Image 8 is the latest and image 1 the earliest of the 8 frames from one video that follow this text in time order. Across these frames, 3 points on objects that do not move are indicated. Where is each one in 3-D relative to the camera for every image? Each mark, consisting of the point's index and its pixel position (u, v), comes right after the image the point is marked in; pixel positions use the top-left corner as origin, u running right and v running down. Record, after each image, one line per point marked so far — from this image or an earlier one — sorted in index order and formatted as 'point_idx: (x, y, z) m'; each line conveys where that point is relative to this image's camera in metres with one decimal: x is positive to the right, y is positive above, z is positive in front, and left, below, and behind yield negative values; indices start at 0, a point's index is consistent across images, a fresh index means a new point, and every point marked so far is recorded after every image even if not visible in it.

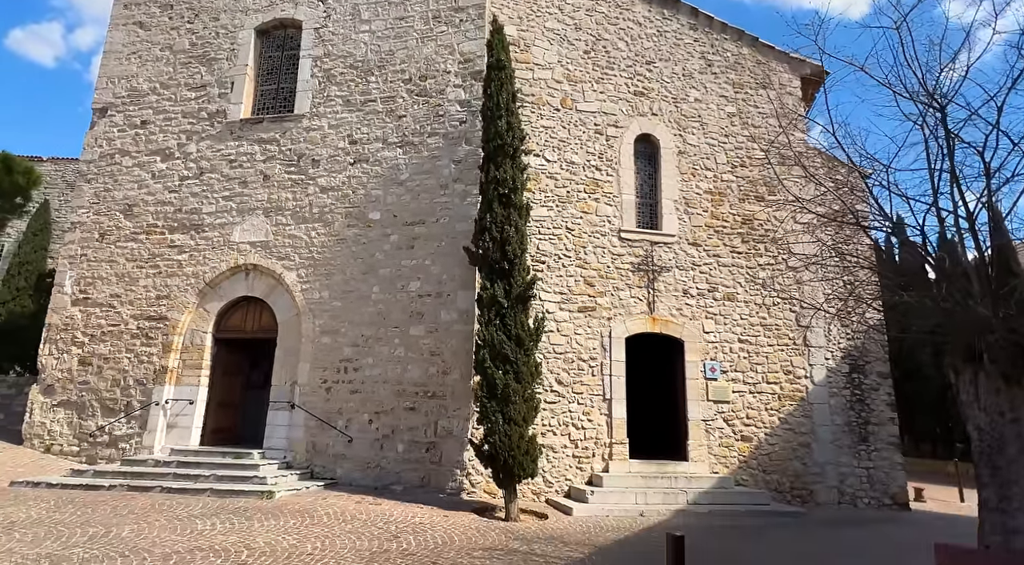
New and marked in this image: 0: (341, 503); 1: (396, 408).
0: (-1.9, -2.4, +7.2) m
1: (-1.6, -1.7, +8.9) m
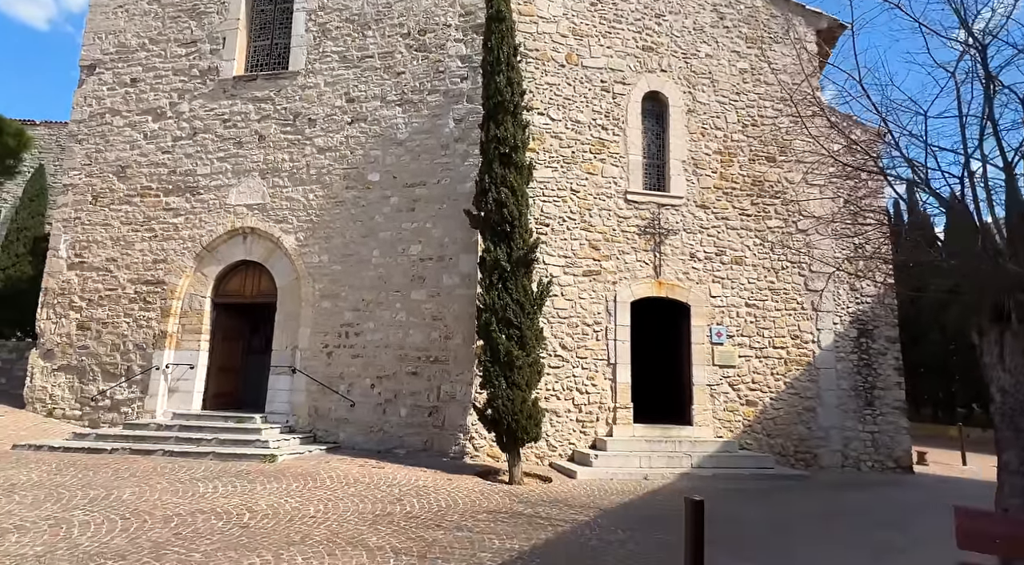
0: (-1.8, -2.0, +7.2) m
1: (-1.5, -1.2, +8.8) m
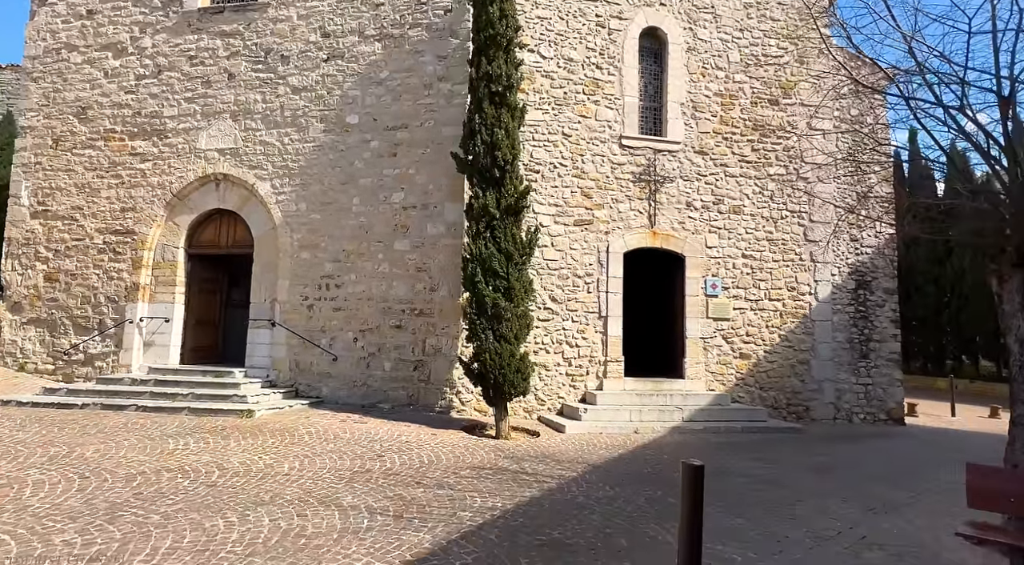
0: (-2.0, -1.5, +6.9) m
1: (-1.7, -0.6, +8.5) m
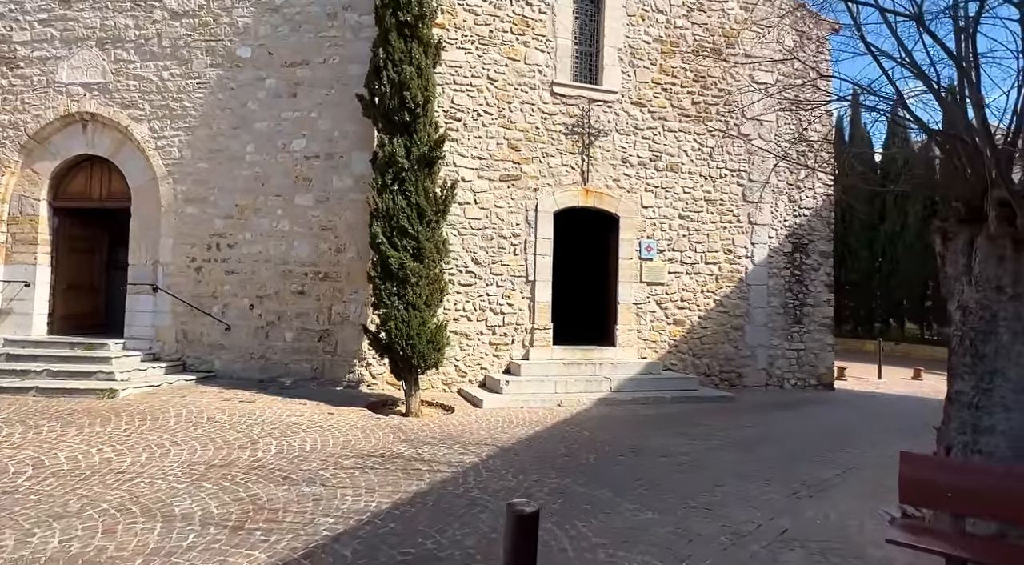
0: (-2.9, -1.1, +6.1) m
1: (-2.7, -0.1, +7.6) m
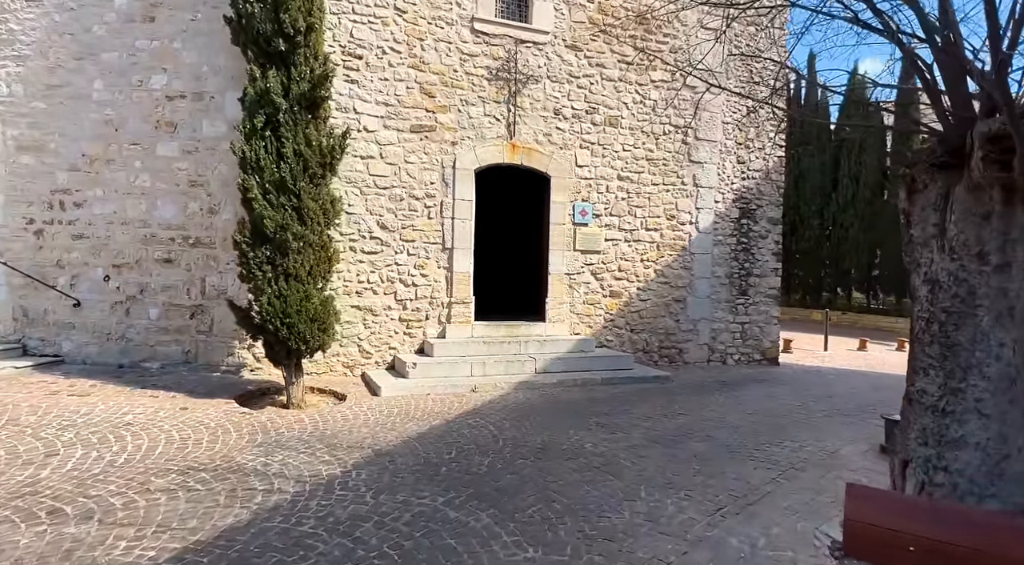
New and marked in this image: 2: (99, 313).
0: (-3.7, -0.8, +4.9) m
1: (-3.6, +0.2, +6.4) m
2: (-4.1, -0.3, +6.4) m
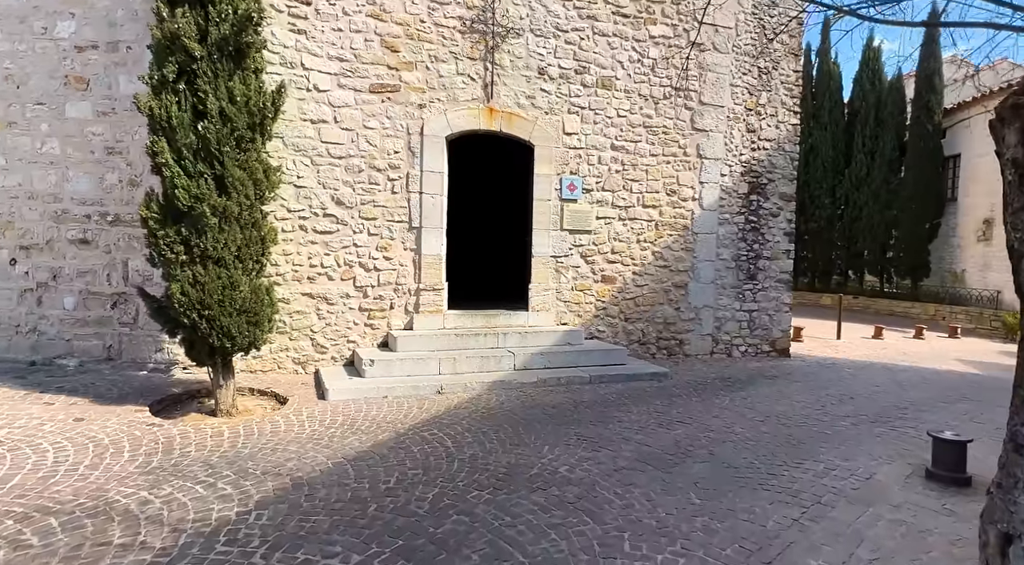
0: (-3.9, -0.7, +4.0) m
1: (-3.8, +0.4, +5.5) m
2: (-4.3, -0.2, +5.5) m
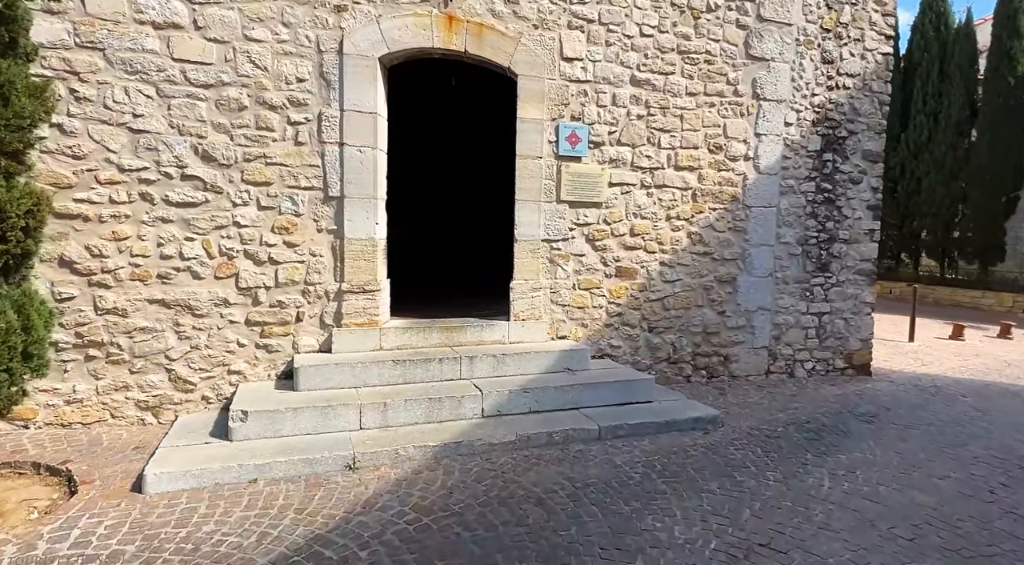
0: (-4.2, -0.8, +1.9) m
1: (-4.1, +0.3, +3.3) m
2: (-4.5, -0.2, +3.4) m
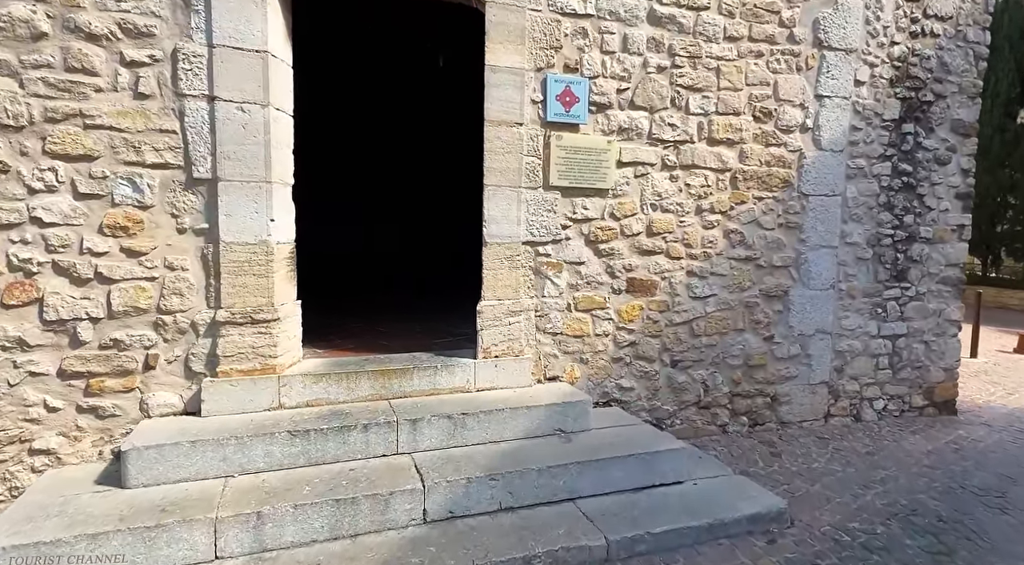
0: (-4.3, -1.0, +0.4) m
1: (-4.2, +0.2, +1.8) m
2: (-4.7, -0.3, +1.9) m
